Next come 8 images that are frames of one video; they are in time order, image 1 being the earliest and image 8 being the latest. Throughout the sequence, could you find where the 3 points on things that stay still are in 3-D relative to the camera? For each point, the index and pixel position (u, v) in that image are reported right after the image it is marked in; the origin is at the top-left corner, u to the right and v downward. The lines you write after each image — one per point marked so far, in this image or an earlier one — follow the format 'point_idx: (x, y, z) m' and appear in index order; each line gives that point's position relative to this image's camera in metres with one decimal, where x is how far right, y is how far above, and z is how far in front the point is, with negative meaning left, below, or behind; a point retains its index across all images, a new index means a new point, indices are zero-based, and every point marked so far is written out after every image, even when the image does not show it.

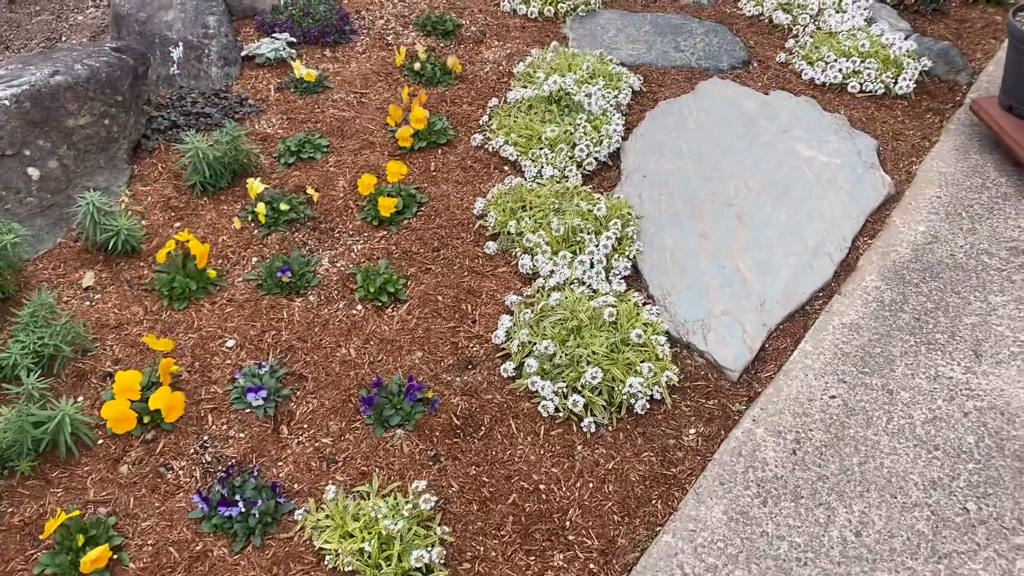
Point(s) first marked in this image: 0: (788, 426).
0: (+0.9, -0.5, +3.0) m
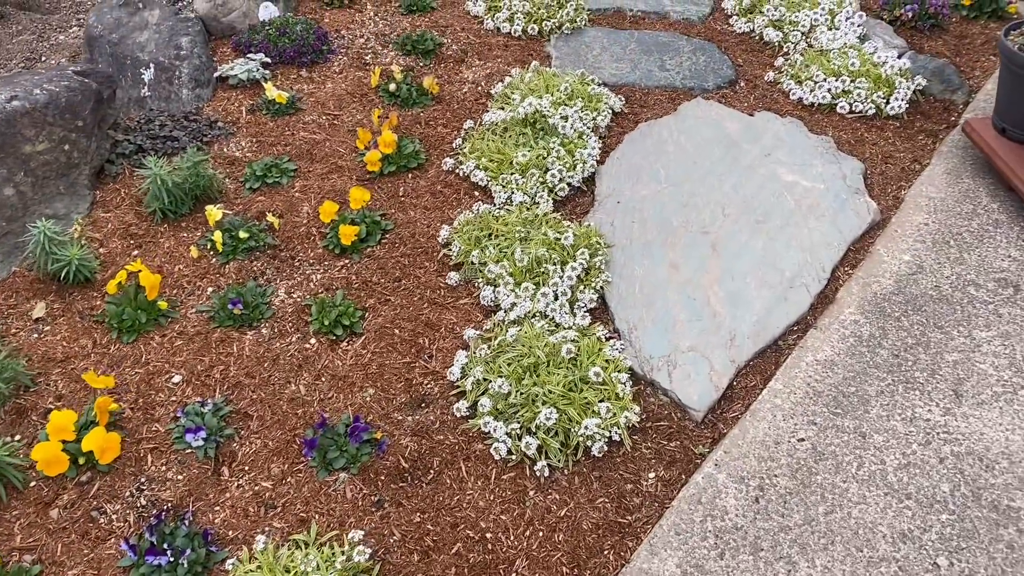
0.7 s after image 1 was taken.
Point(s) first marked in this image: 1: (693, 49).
0: (+0.8, -0.6, +2.8) m
1: (+1.0, +1.4, +5.0) m
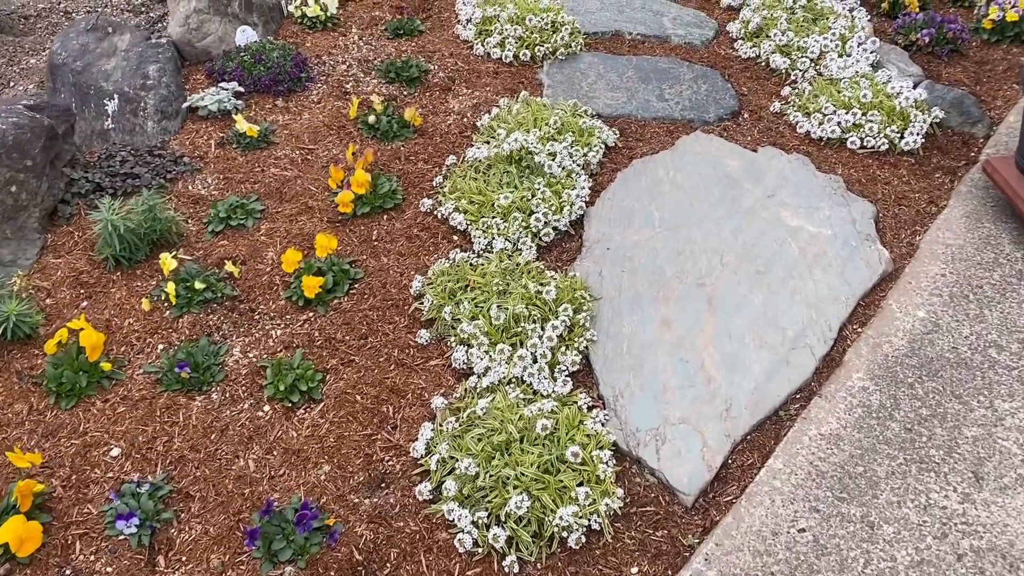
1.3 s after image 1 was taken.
0: (+0.7, -0.8, +2.5) m
1: (+1.0, +1.1, +4.7) m
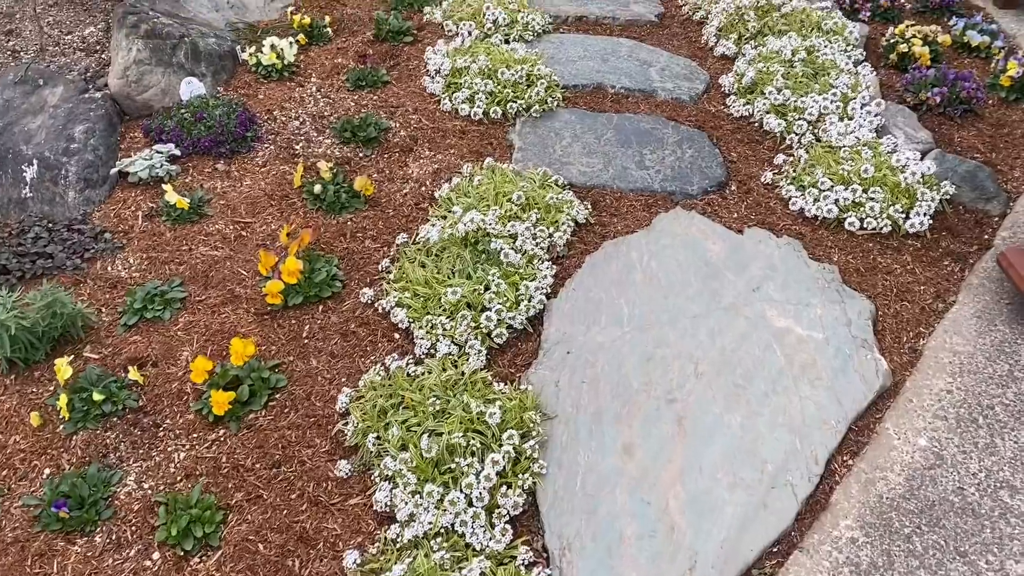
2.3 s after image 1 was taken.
0: (+0.4, -1.2, +2.1) m
1: (+0.8, +0.7, +4.3) m
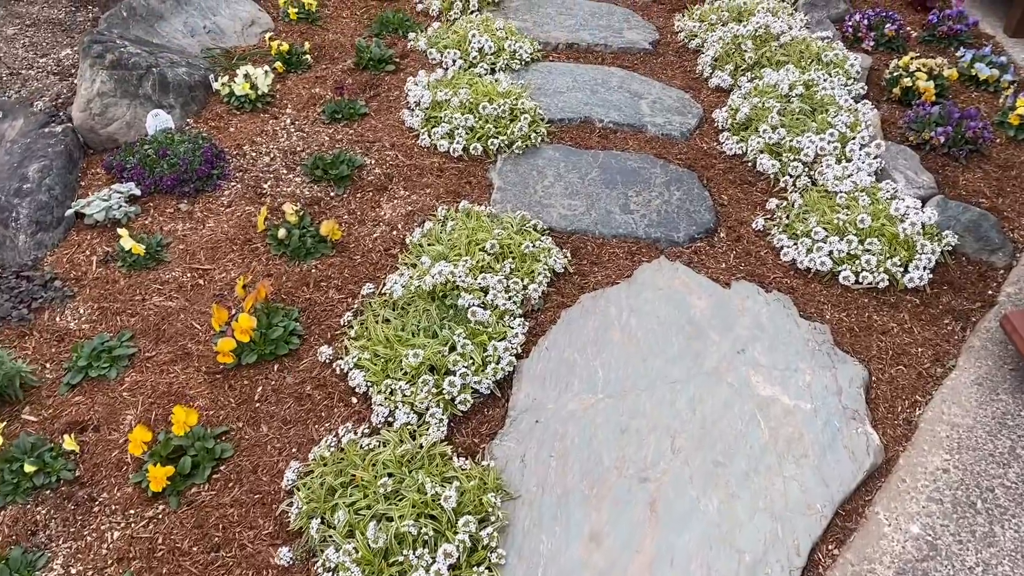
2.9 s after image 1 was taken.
0: (+0.3, -1.4, +1.9) m
1: (+0.7, +0.5, +4.1) m
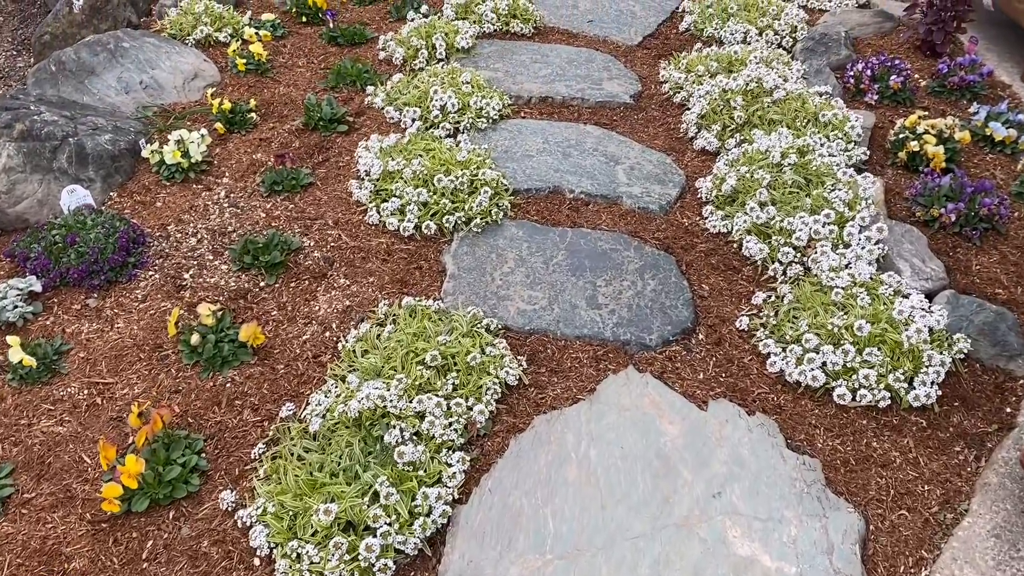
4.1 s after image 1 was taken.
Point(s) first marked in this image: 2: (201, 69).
0: (+0.1, -1.8, +1.4) m
1: (+0.5, +0.1, +3.6) m
2: (-1.7, +1.2, +4.8) m
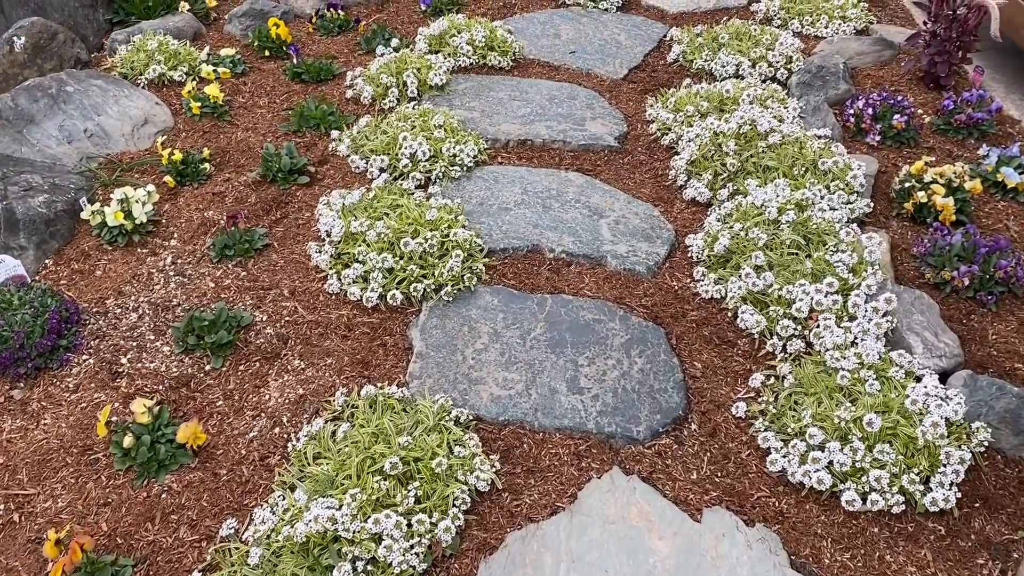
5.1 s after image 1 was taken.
0: (0.0, -2.1, +1.1) m
1: (+0.4, -0.2, +3.3) m
2: (-1.8, +0.9, +4.4) m
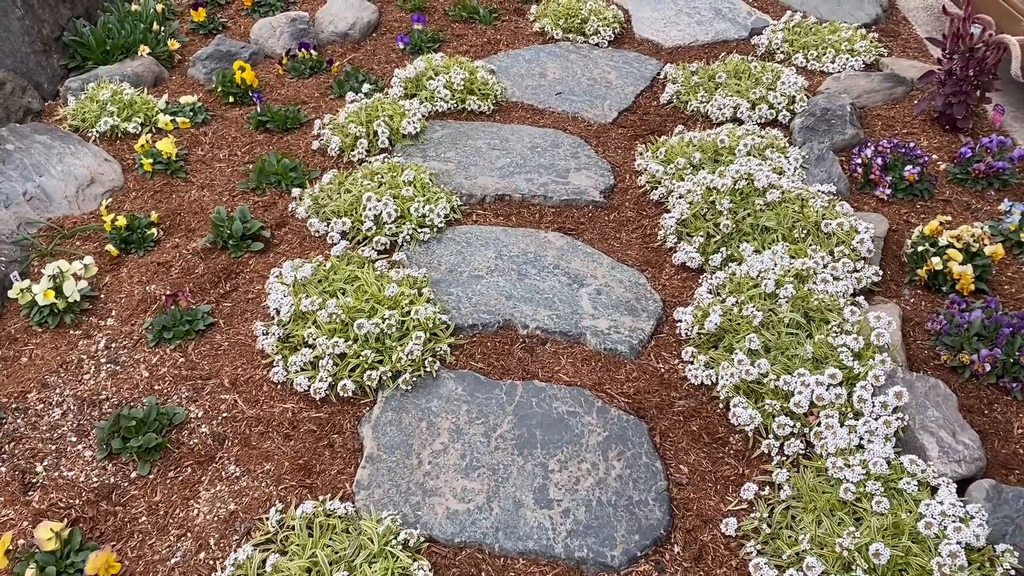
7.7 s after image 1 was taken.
0: (-0.1, -2.4, +0.7) m
1: (+0.3, -0.5, +2.9) m
2: (-1.9, +0.5, +4.1) m
